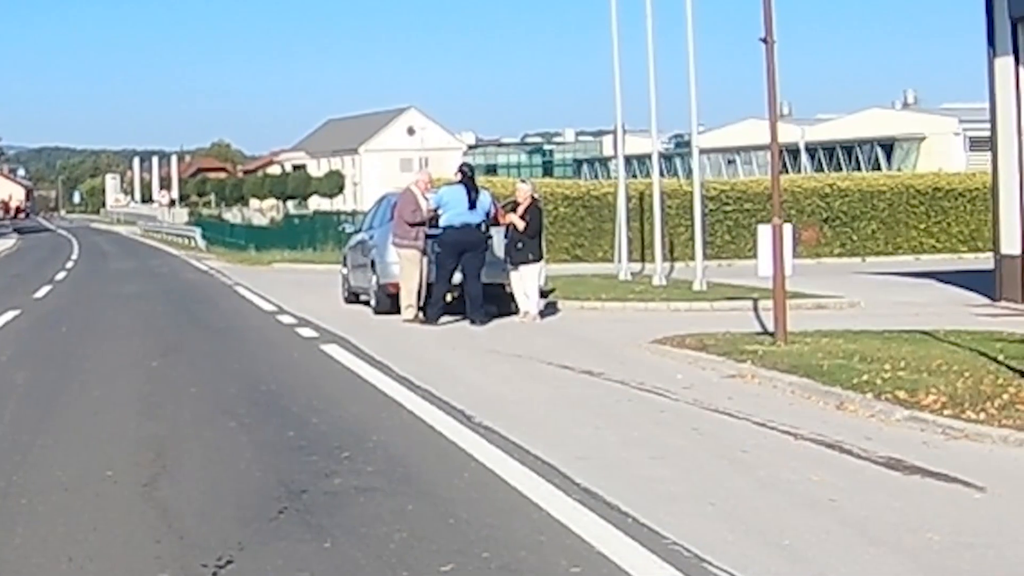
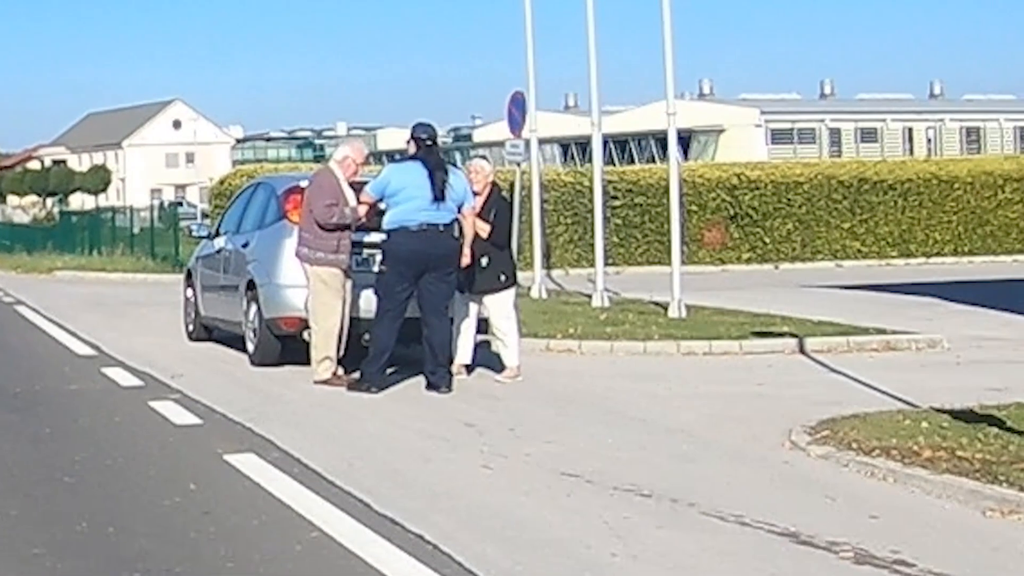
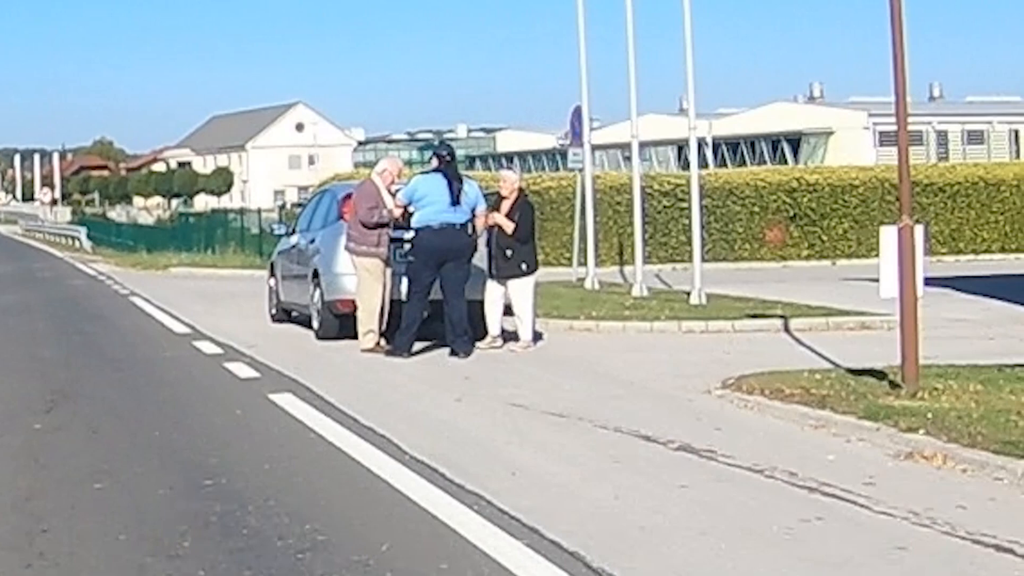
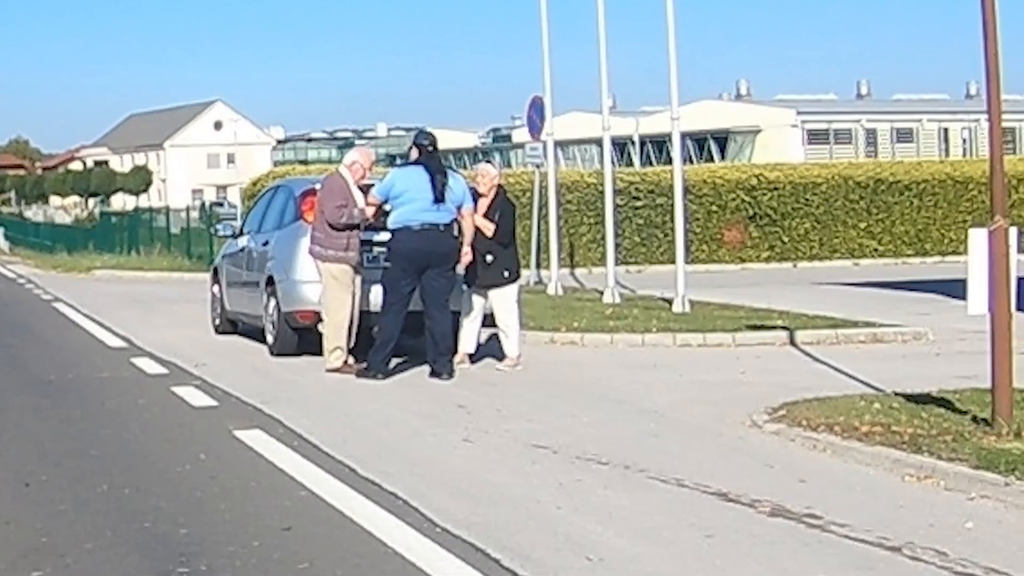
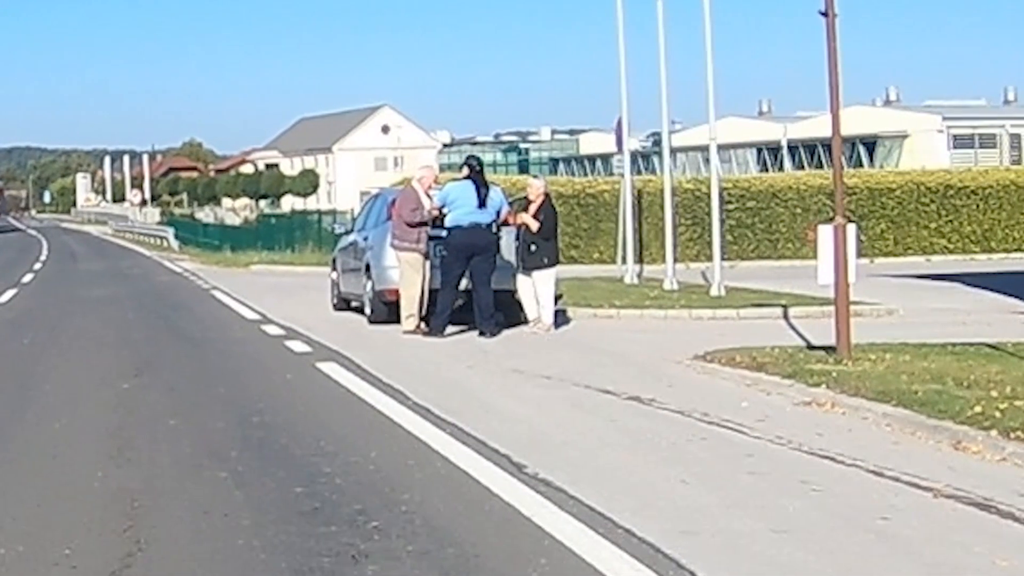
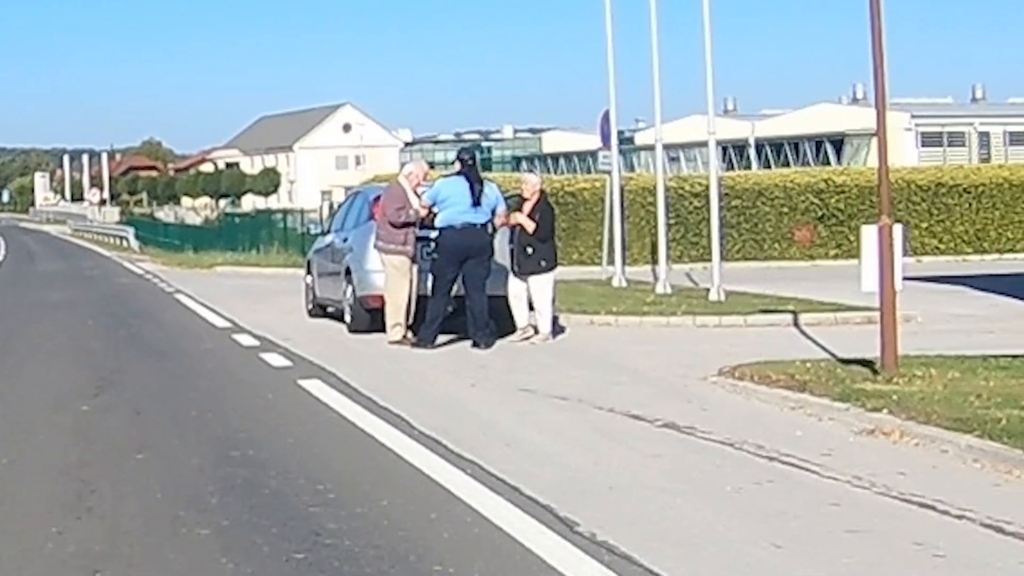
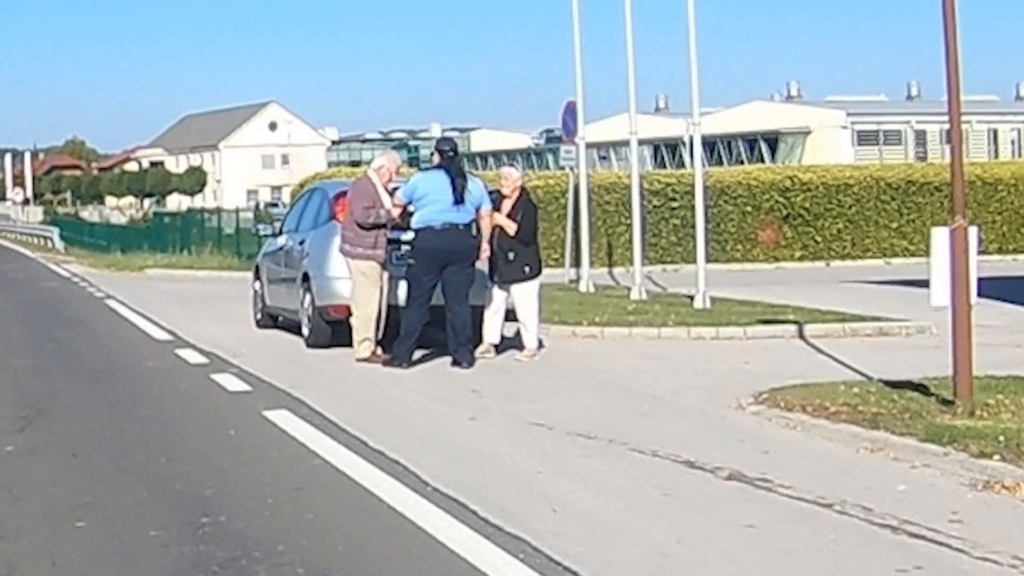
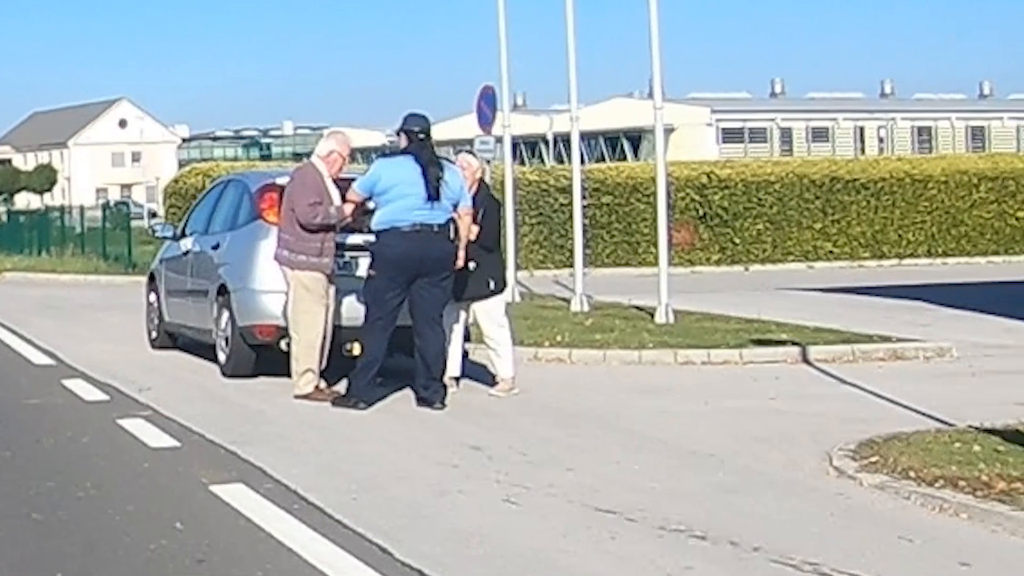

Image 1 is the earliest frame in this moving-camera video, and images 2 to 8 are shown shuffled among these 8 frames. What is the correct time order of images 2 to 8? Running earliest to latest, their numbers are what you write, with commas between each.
5, 6, 3, 7, 4, 2, 8
